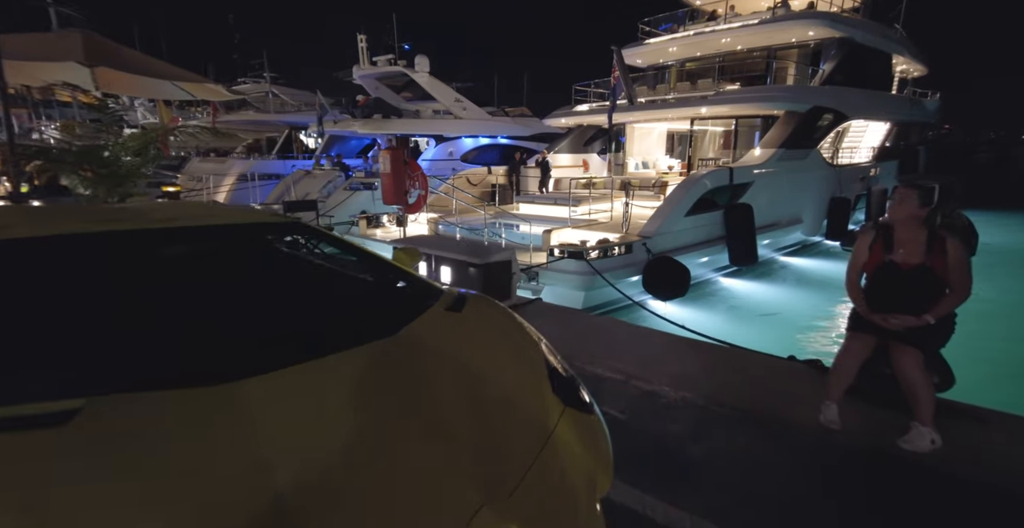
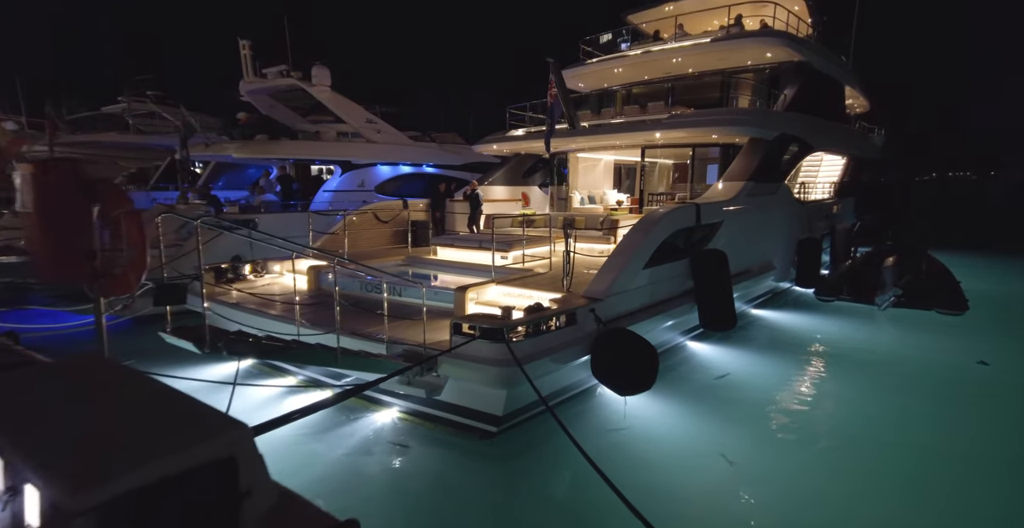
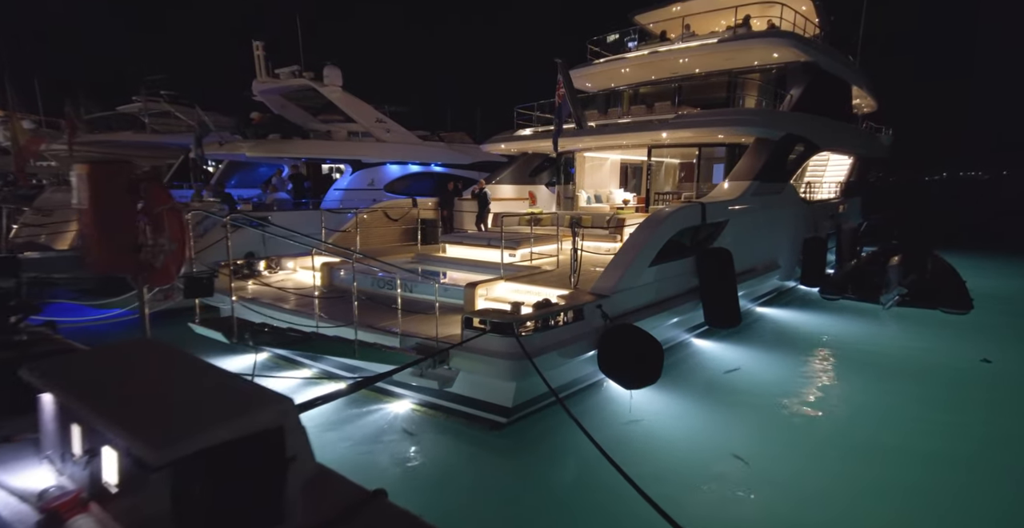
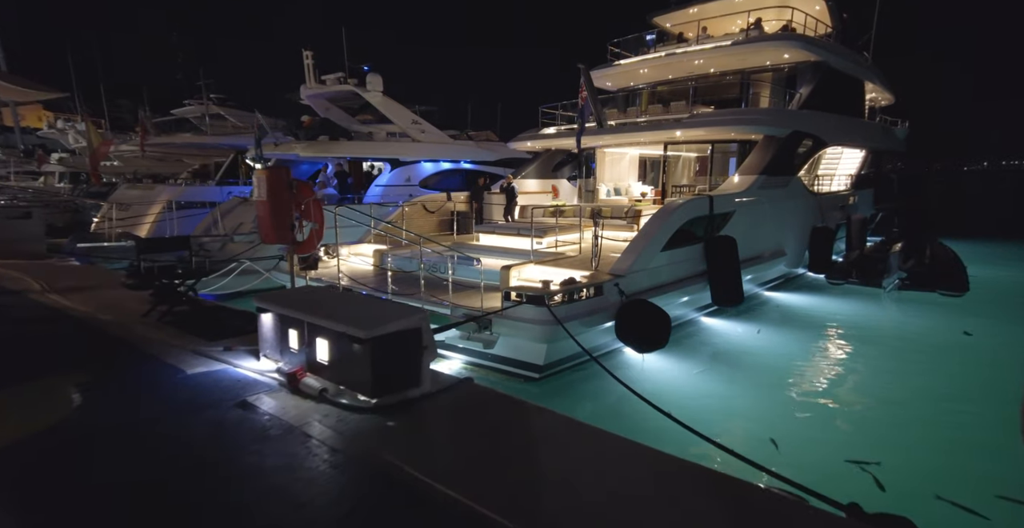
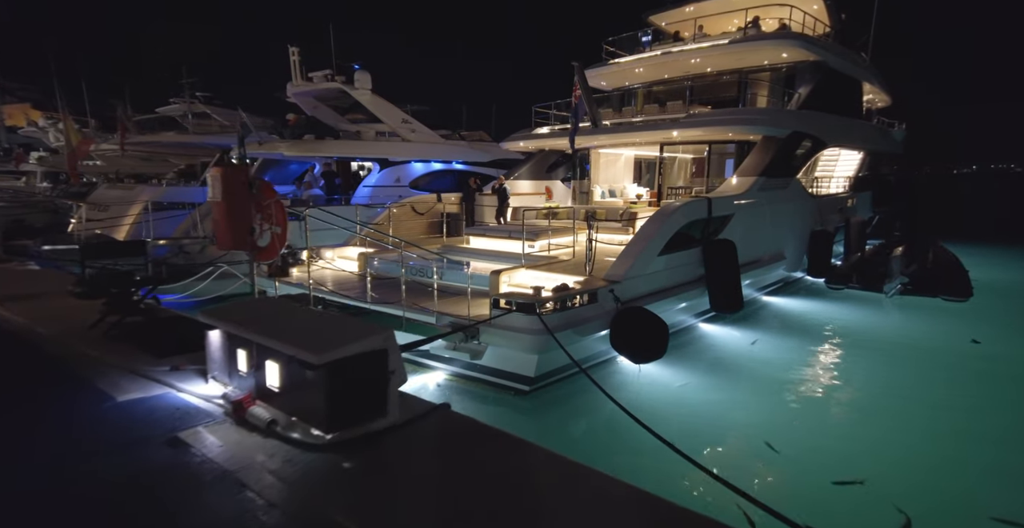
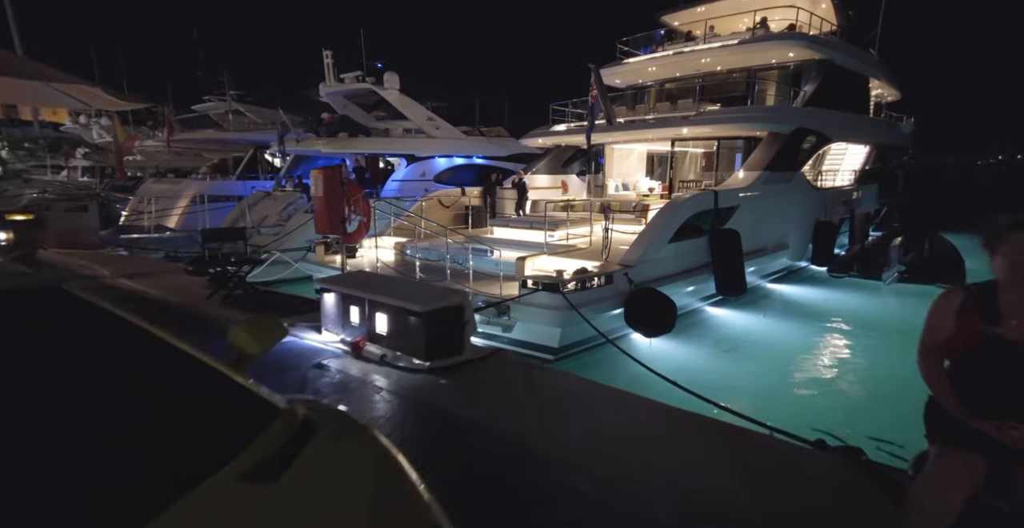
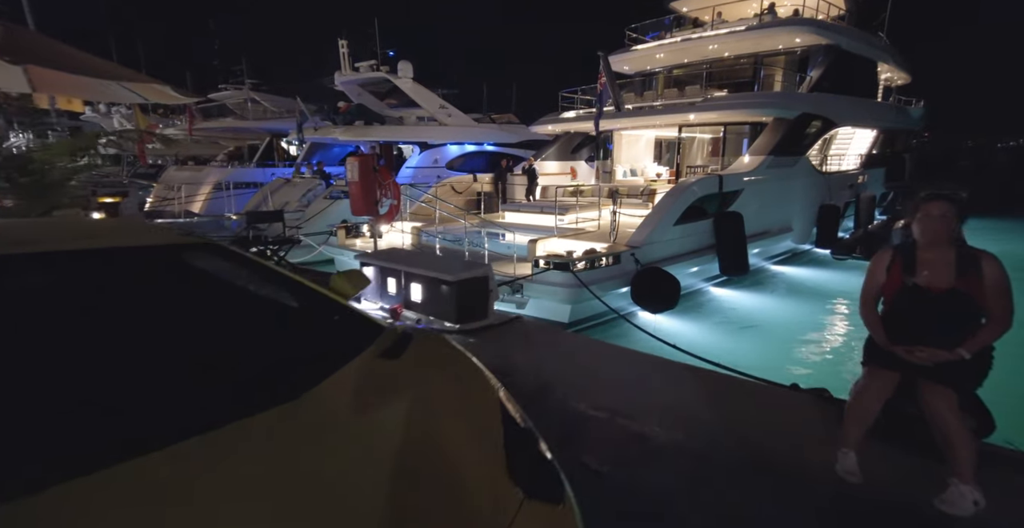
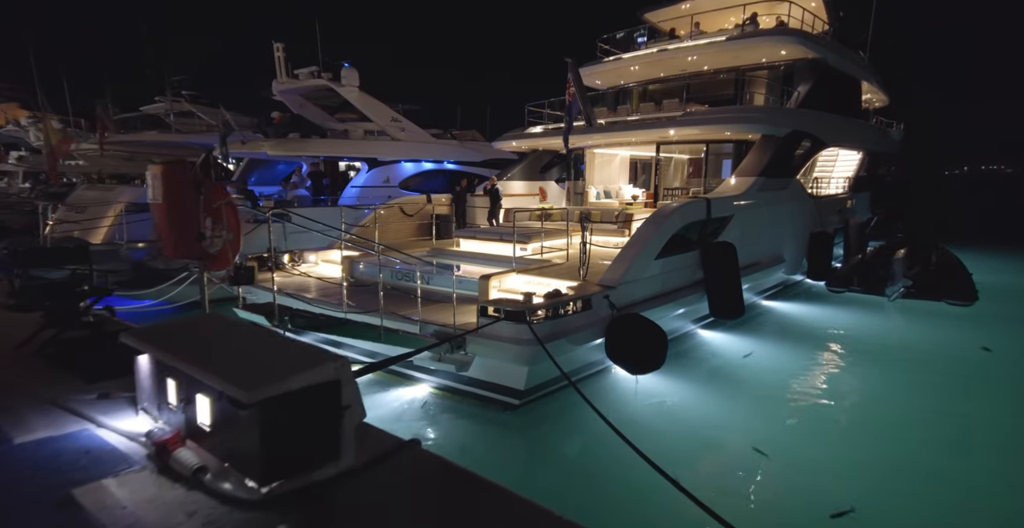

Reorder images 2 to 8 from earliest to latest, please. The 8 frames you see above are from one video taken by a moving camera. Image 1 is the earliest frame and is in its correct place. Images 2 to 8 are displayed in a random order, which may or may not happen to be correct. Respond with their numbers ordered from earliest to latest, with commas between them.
7, 6, 4, 5, 8, 3, 2
